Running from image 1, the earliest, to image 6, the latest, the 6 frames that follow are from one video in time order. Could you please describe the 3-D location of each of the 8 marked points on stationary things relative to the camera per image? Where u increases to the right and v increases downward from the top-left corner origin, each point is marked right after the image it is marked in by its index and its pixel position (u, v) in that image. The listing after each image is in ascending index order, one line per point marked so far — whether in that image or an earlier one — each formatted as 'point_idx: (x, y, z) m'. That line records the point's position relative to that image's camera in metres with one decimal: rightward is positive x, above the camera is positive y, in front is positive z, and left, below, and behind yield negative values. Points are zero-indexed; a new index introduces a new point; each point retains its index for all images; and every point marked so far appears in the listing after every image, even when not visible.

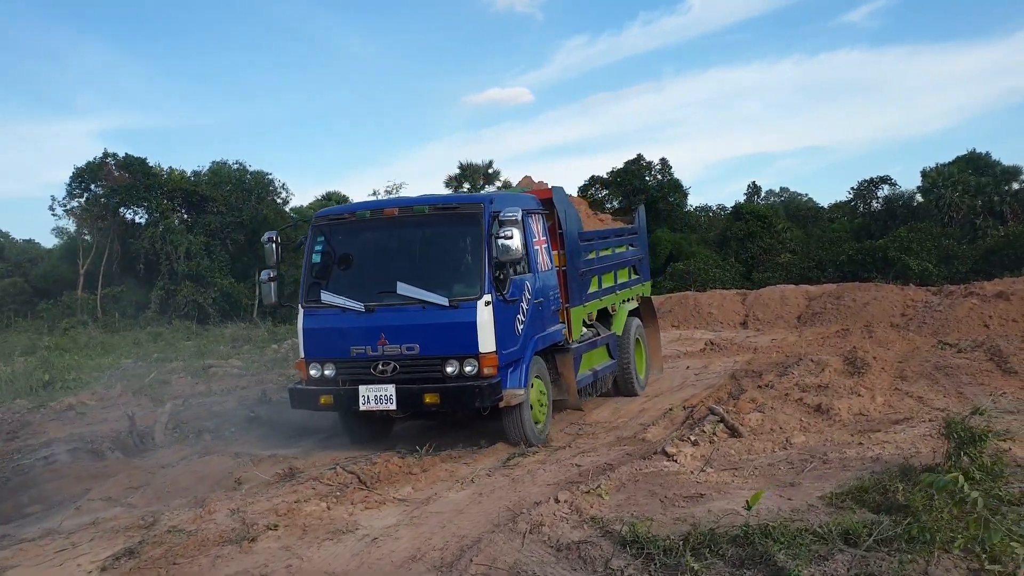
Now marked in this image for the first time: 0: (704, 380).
0: (+2.0, -1.0, +9.6) m
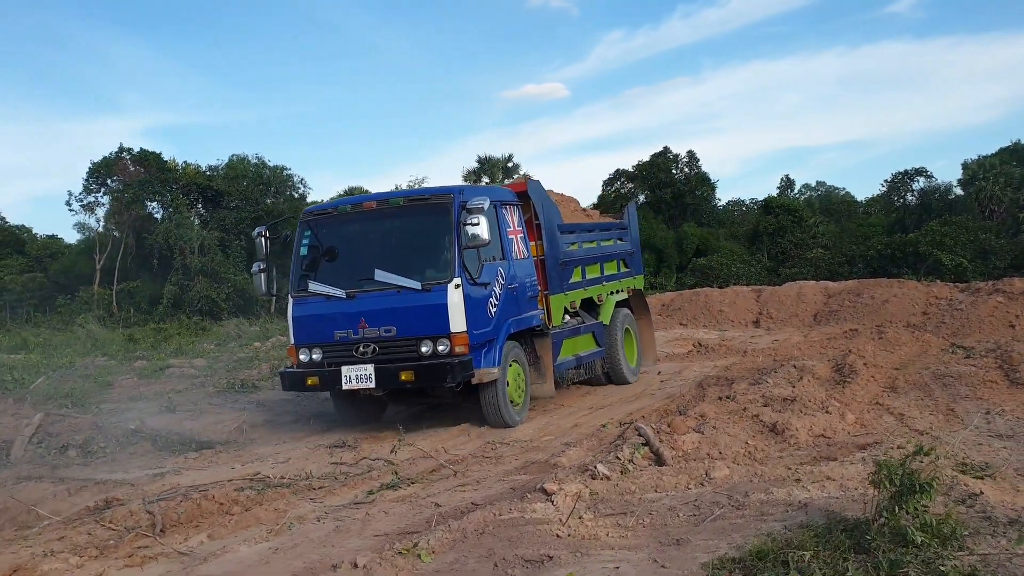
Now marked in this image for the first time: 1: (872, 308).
0: (+1.5, -0.9, +8.5) m
1: (+8.0, -0.4, +19.7) m
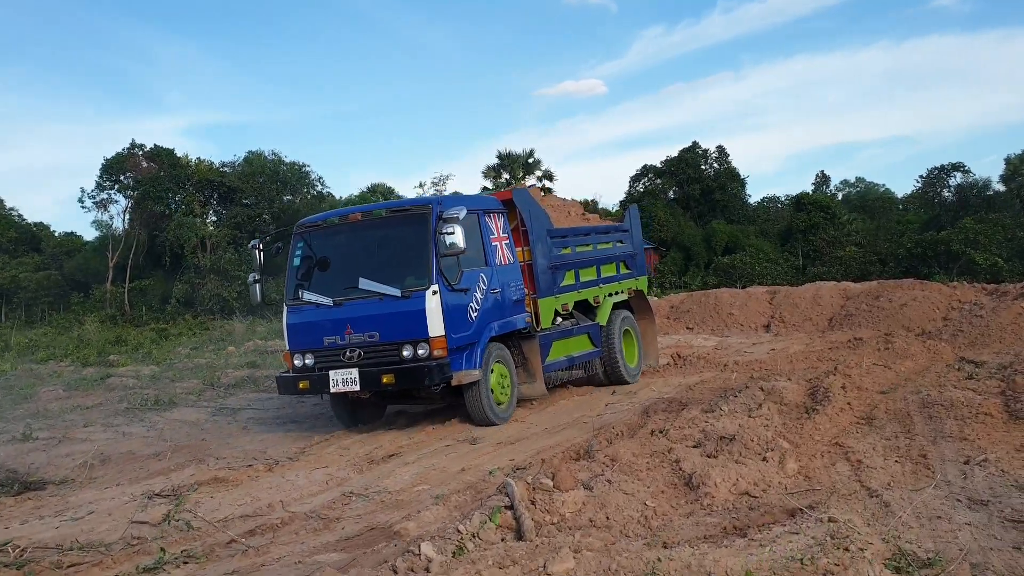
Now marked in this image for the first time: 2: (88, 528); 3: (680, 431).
0: (+0.8, -1.0, +7.3) m
1: (+7.7, -0.4, +18.2) m
2: (-2.1, -1.2, +4.5) m
3: (+1.1, -1.0, +6.1) m
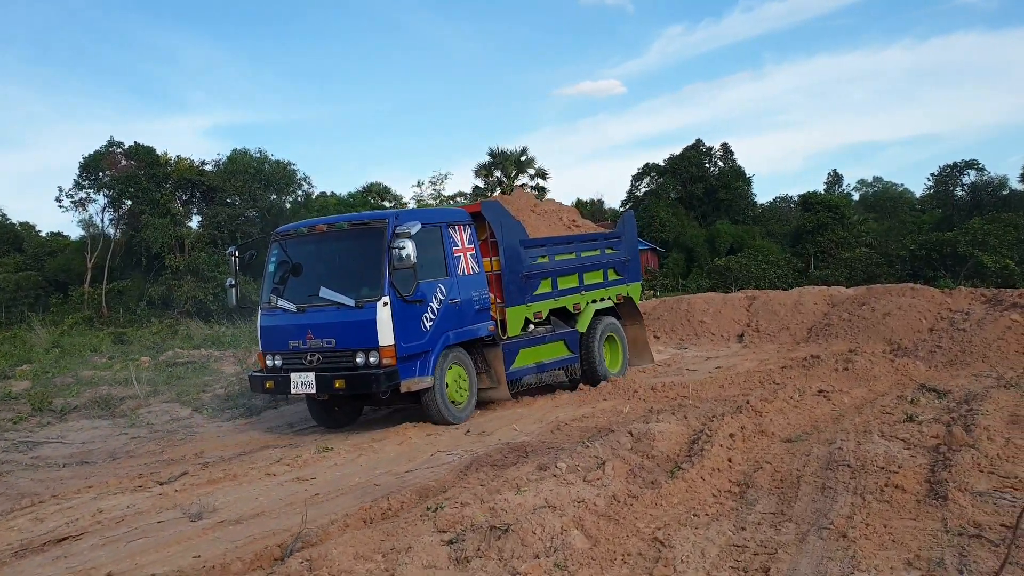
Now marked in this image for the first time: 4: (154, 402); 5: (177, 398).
0: (-0.6, -1.1, +5.6) m
1: (+6.6, -0.6, +16.4) m
2: (-3.5, -1.3, +2.9) m
3: (-0.2, -1.1, +4.4) m
4: (-4.1, -1.3, +10.3) m
5: (-3.8, -1.3, +10.4) m
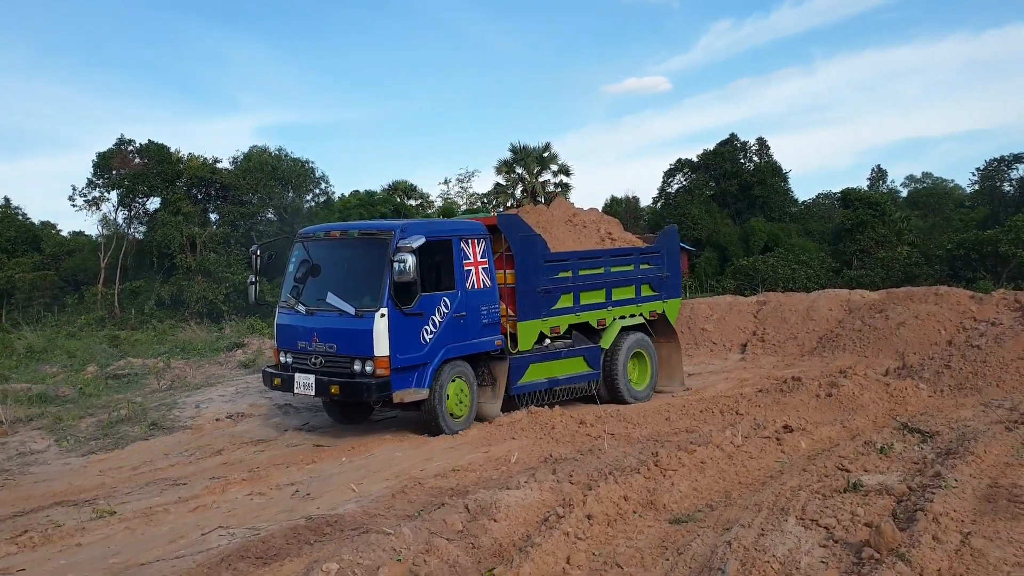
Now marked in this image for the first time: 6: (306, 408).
0: (-1.6, -1.3, +4.1) m
1: (+6.1, -0.7, +14.6) m
2: (-4.7, -1.4, +1.6) m
3: (-1.3, -1.2, +2.9) m
4: (-4.9, -1.4, +9.0) m
5: (-4.6, -1.4, +9.1) m
6: (-2.2, -1.3, +9.6) m
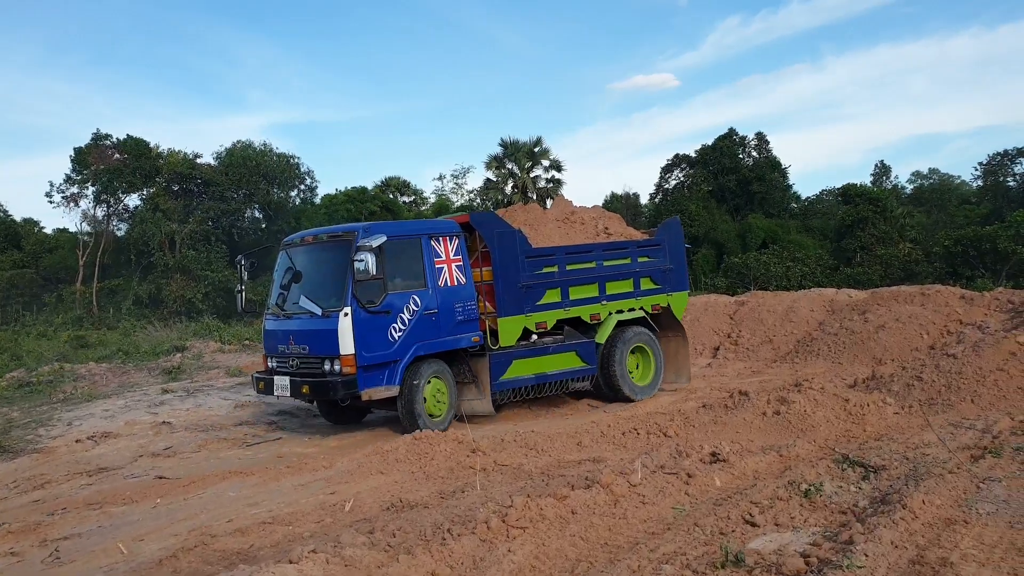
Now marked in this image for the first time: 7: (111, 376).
0: (-2.5, -1.3, +3.0) m
1: (+5.3, -0.7, +13.5) m
2: (-5.6, -1.5, +0.5) m
3: (-2.2, -1.2, +1.8) m
4: (-5.7, -1.4, +7.9) m
5: (-5.5, -1.4, +8.0) m
6: (-3.0, -1.3, +8.5) m
7: (-6.0, -1.3, +13.5) m
